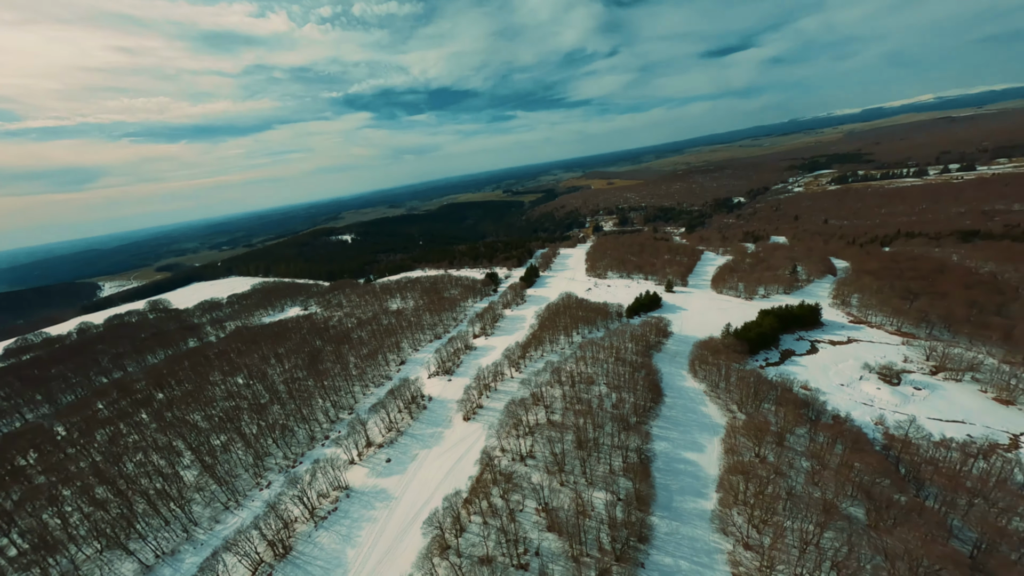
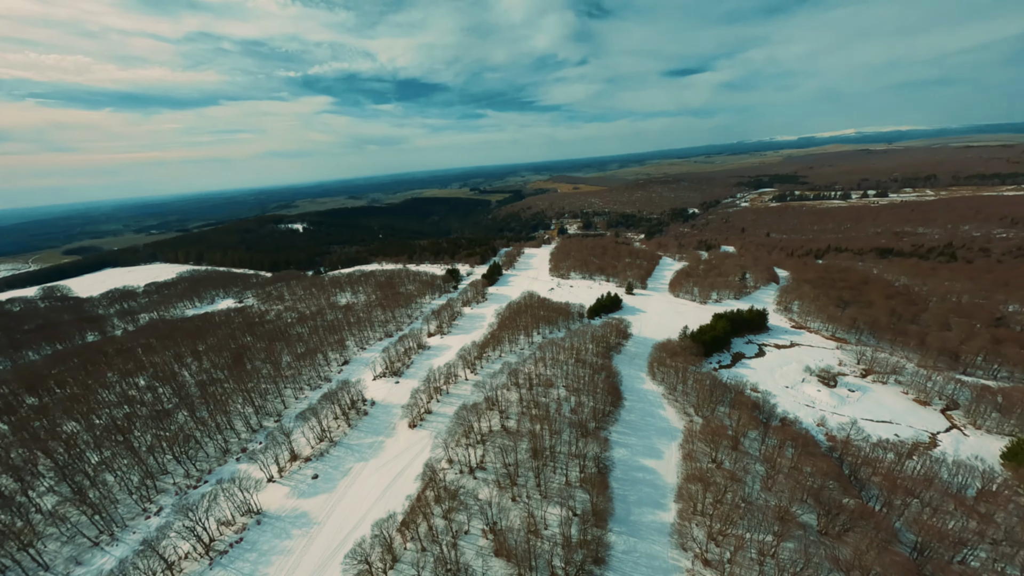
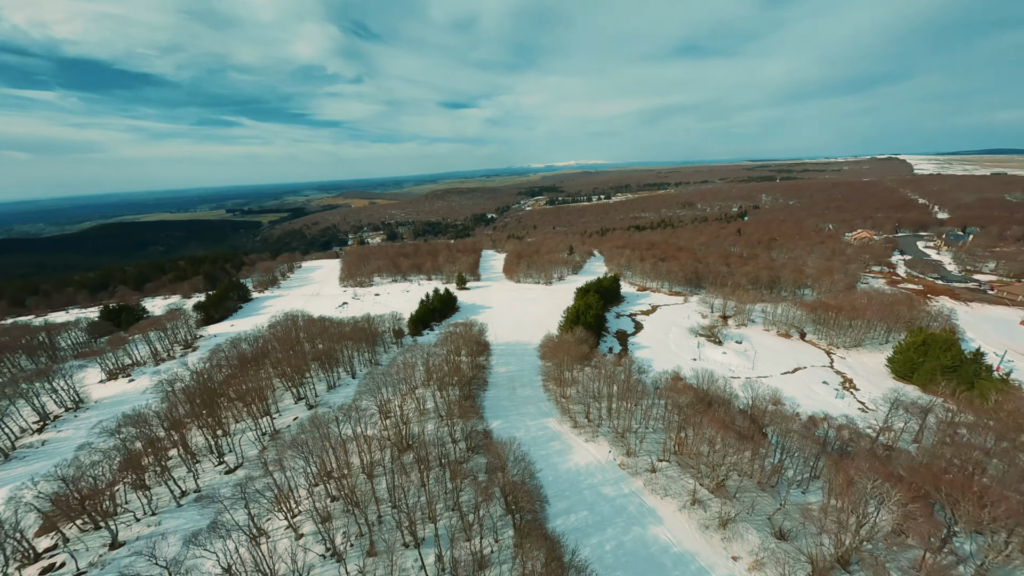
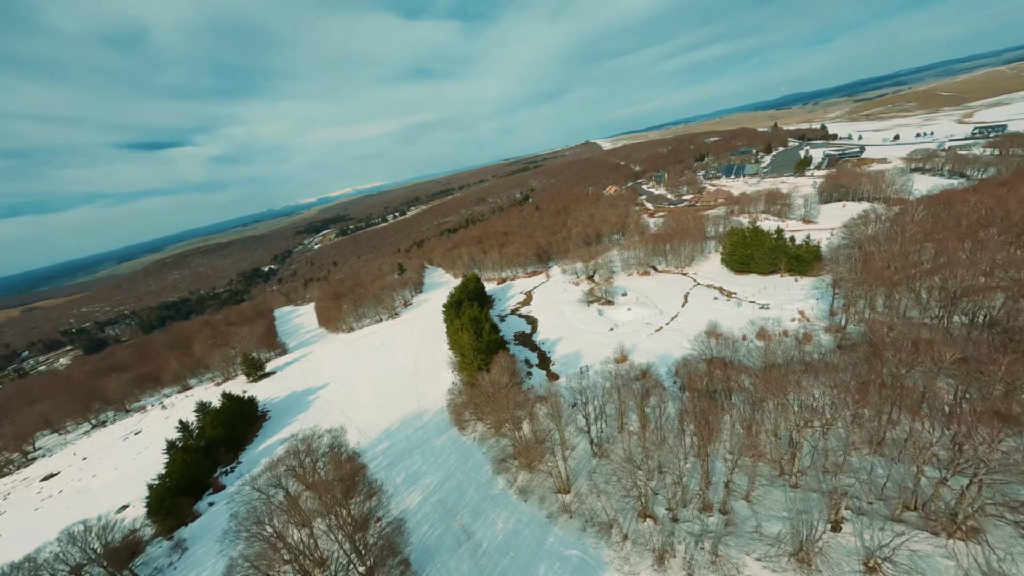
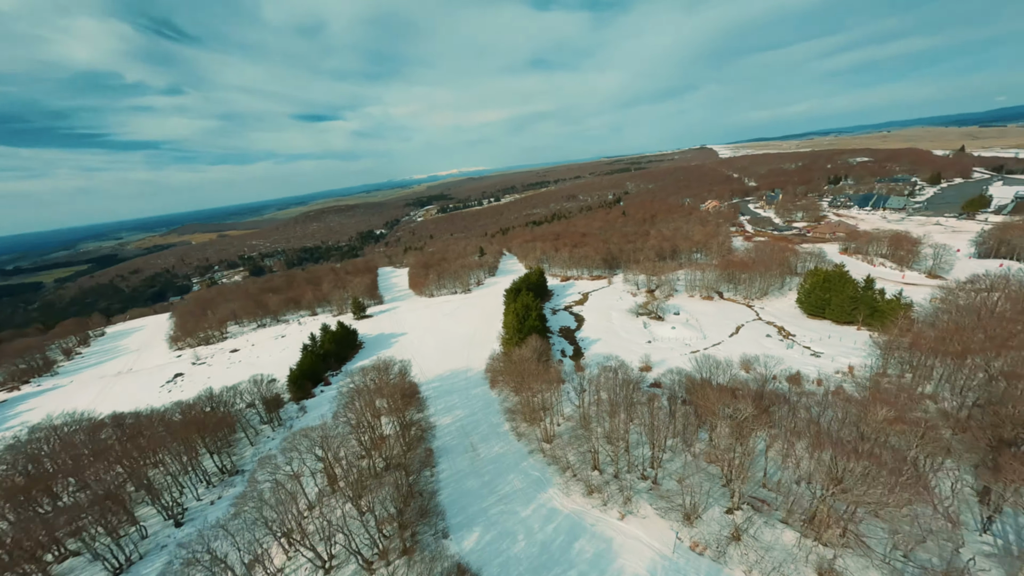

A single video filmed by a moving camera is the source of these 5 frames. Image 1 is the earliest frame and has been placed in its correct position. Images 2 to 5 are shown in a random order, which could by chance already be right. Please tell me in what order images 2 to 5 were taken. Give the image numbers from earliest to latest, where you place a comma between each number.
2, 3, 5, 4
